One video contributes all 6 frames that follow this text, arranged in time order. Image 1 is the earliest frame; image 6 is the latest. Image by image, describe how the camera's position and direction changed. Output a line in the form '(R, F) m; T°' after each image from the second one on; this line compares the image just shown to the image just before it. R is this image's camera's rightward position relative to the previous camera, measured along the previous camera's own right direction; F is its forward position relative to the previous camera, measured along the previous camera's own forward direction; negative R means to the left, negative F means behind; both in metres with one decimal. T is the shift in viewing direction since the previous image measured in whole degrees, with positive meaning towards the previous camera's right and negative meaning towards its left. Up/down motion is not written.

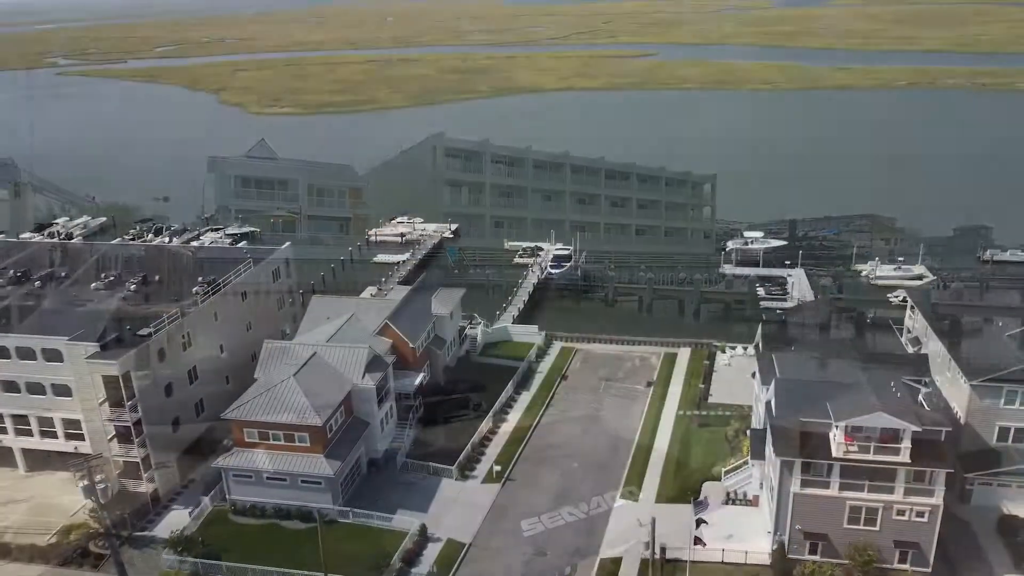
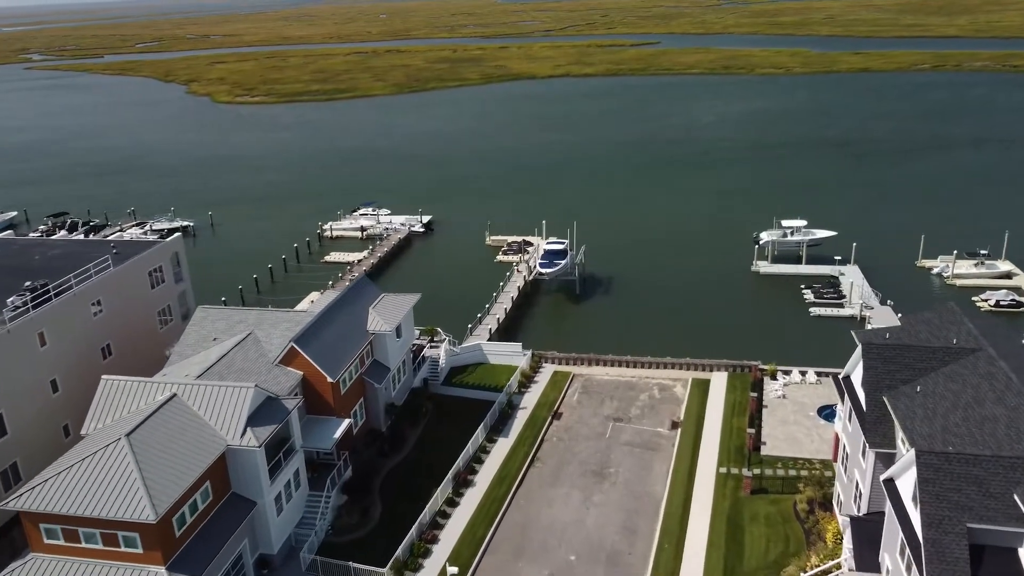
(+1.3, +14.4) m; 0°
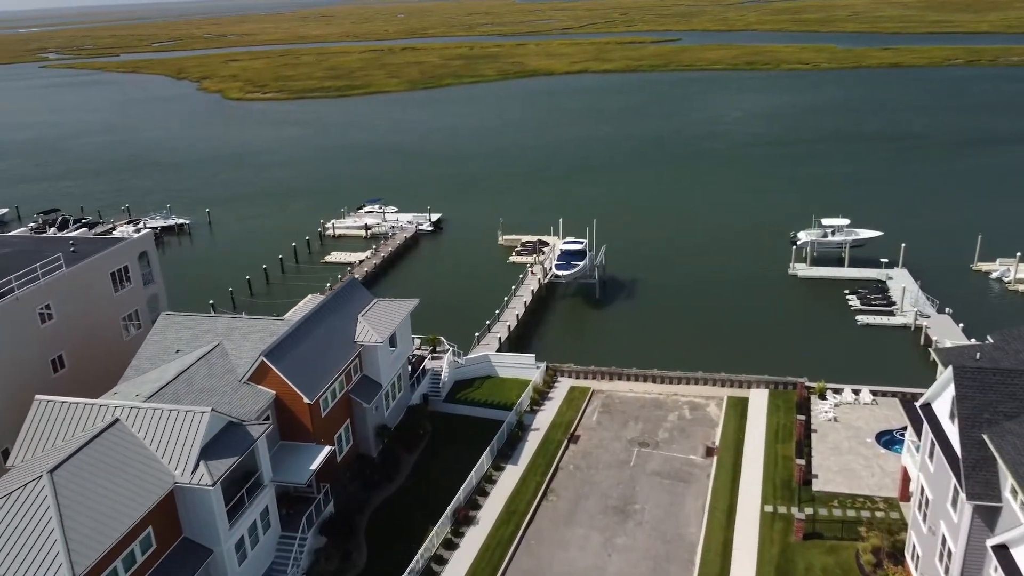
(+0.3, +4.7) m; -1°
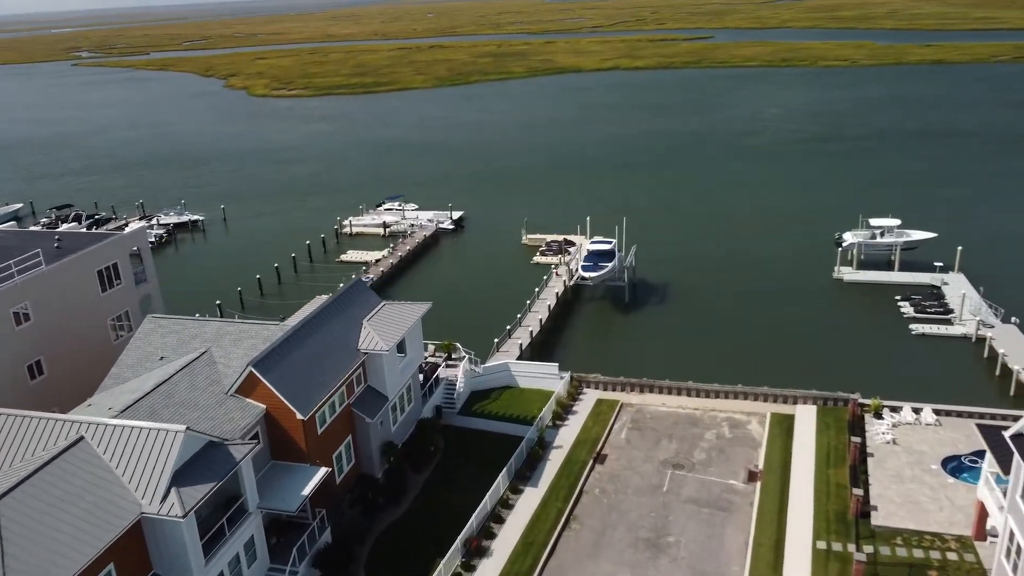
(+0.2, +3.1) m; -2°
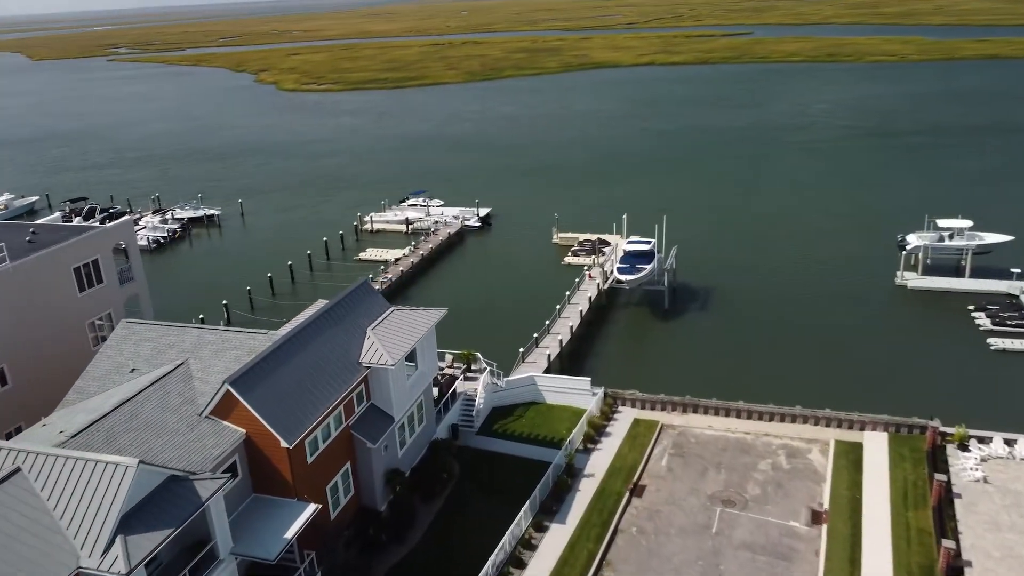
(+0.1, +3.8) m; -2°
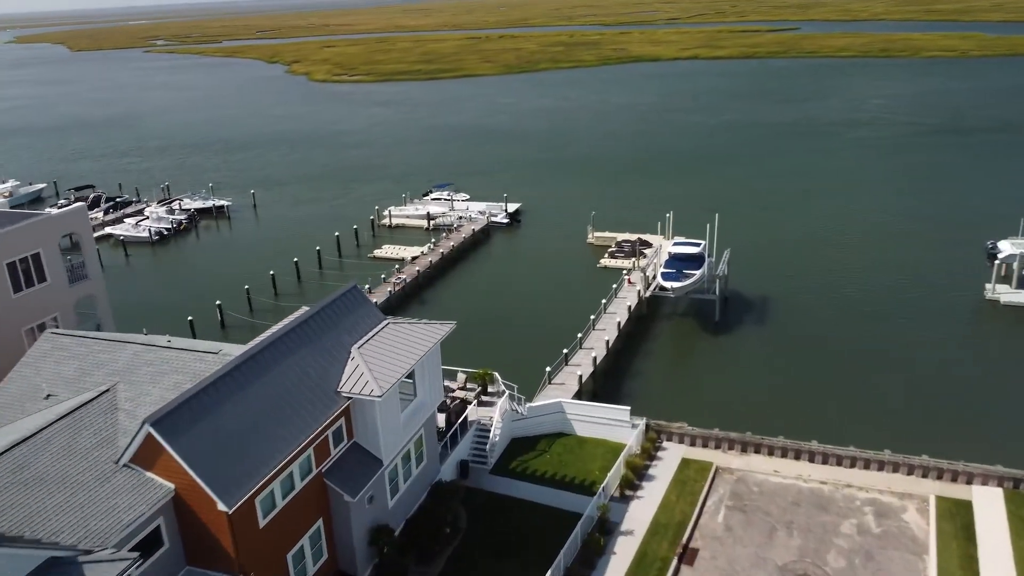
(+0.2, +5.2) m; -2°
